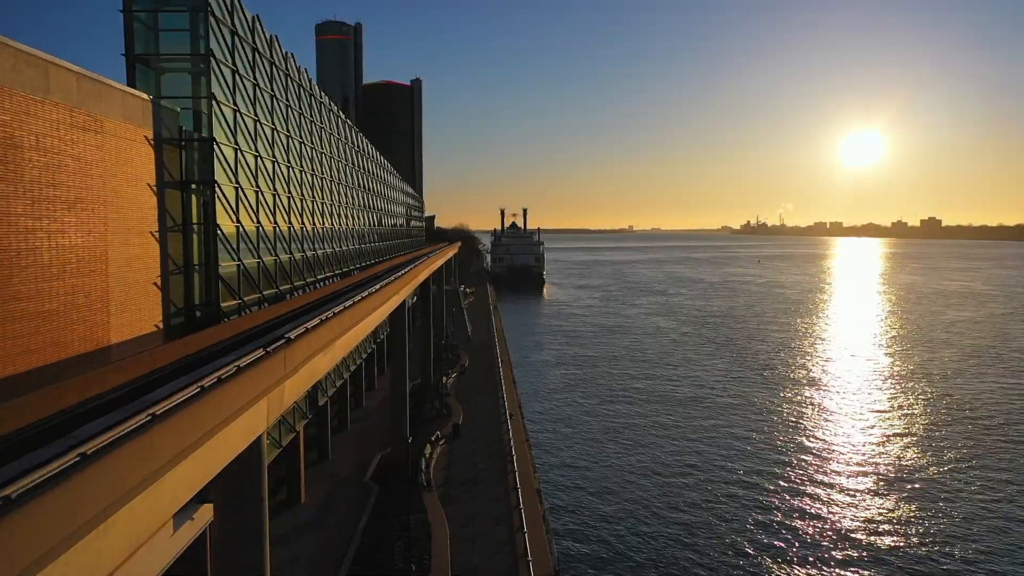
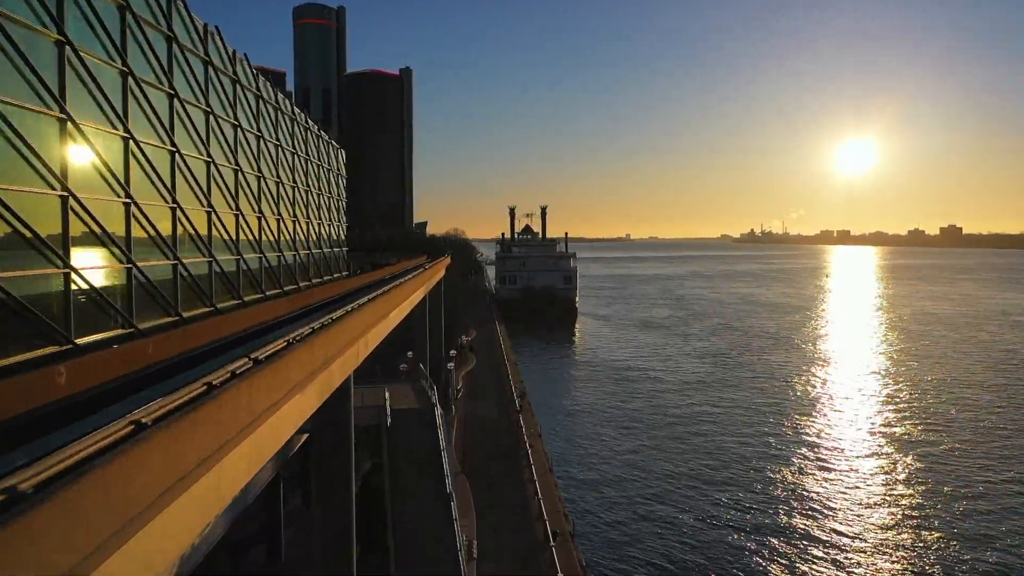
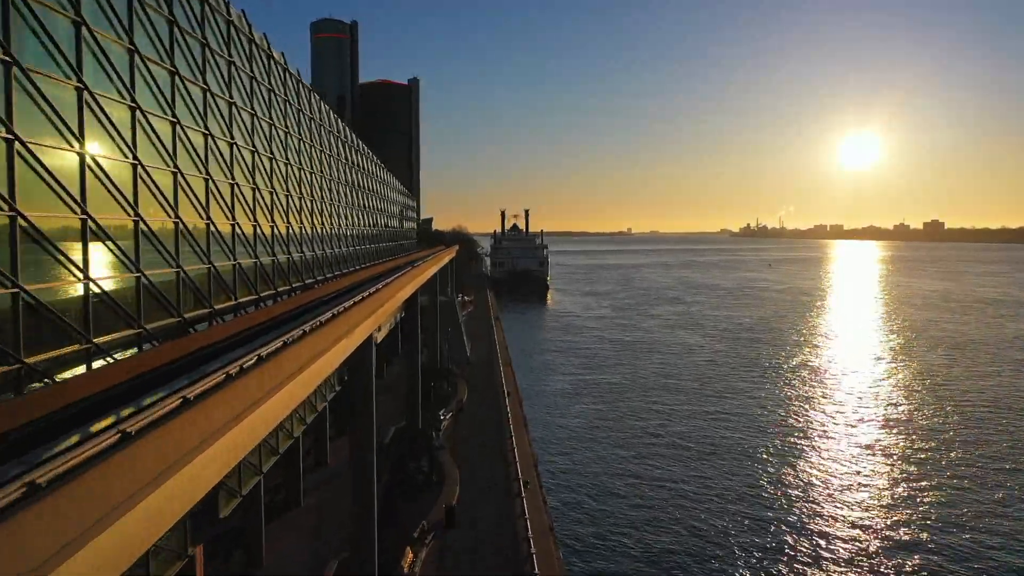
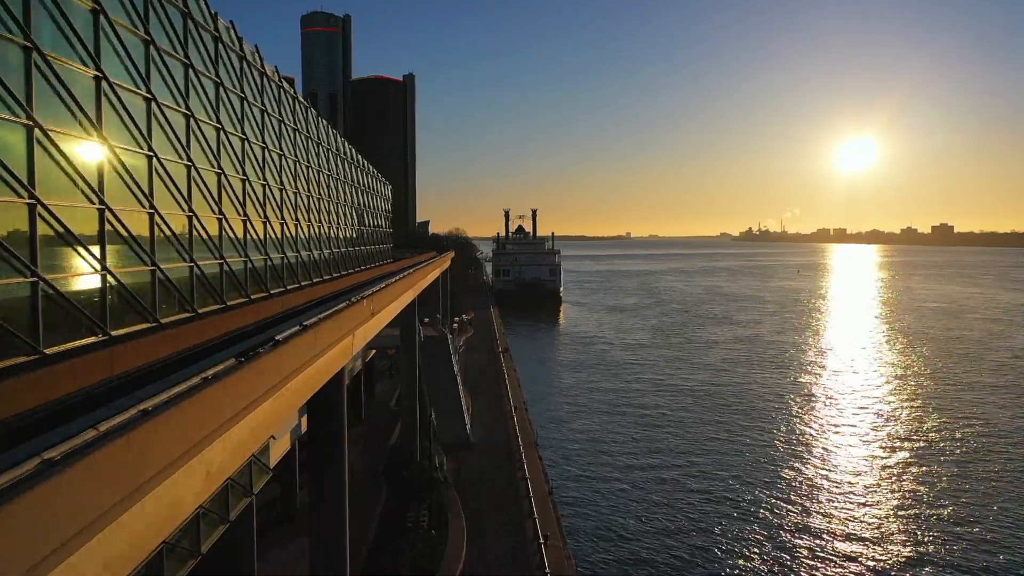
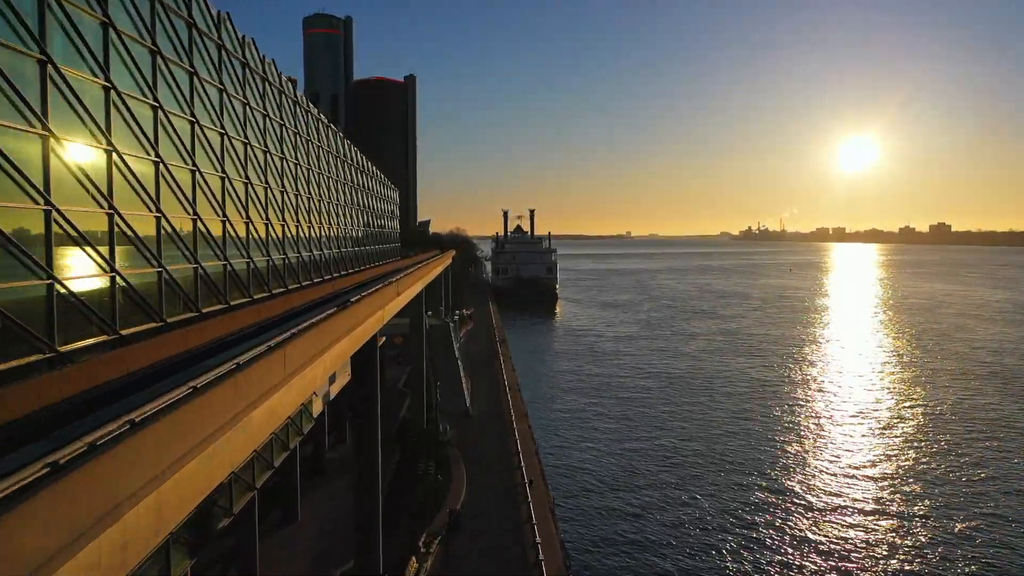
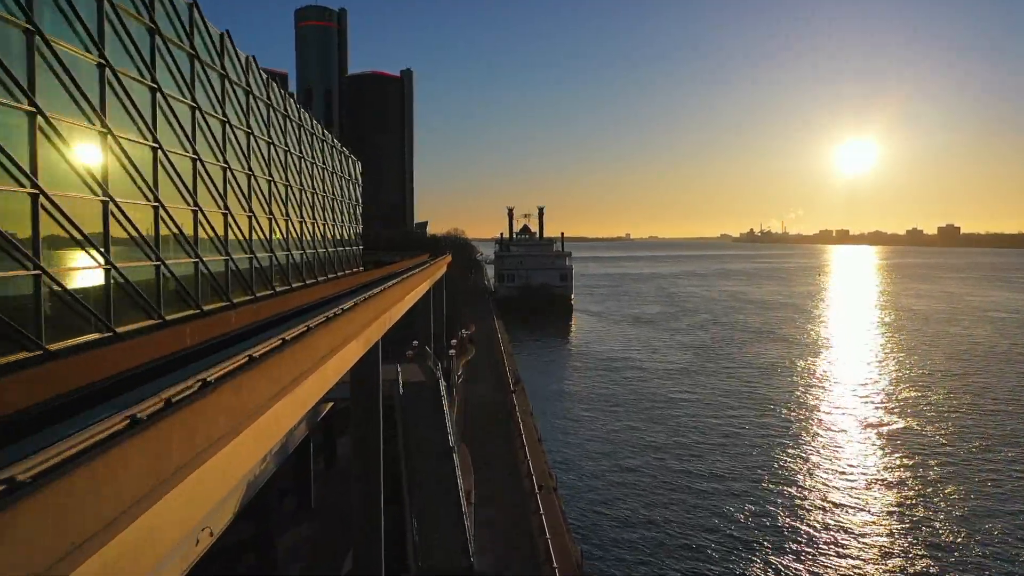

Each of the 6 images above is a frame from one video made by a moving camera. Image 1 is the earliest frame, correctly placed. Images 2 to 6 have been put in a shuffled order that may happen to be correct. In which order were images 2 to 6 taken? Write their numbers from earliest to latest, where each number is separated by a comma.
3, 5, 4, 6, 2
